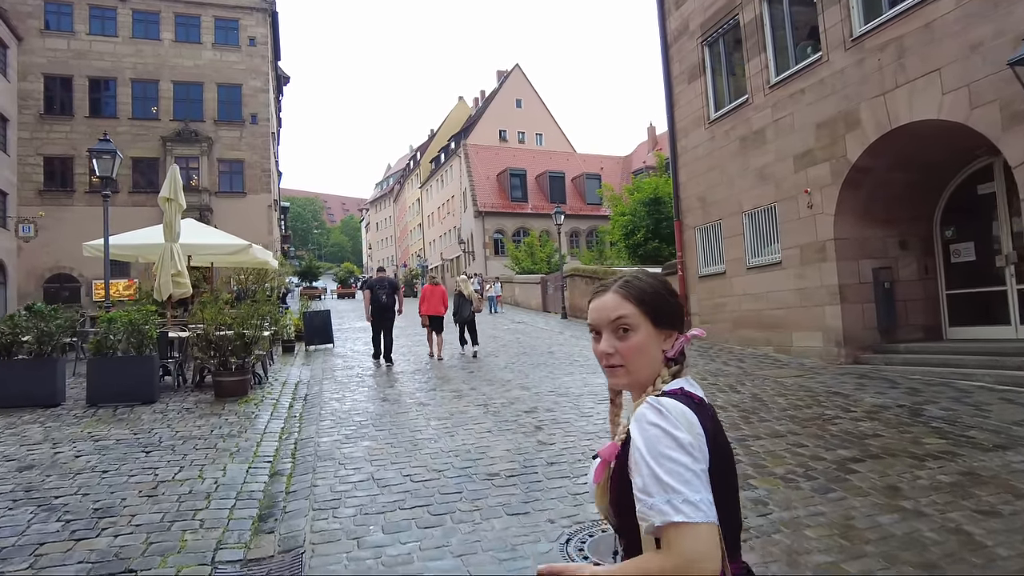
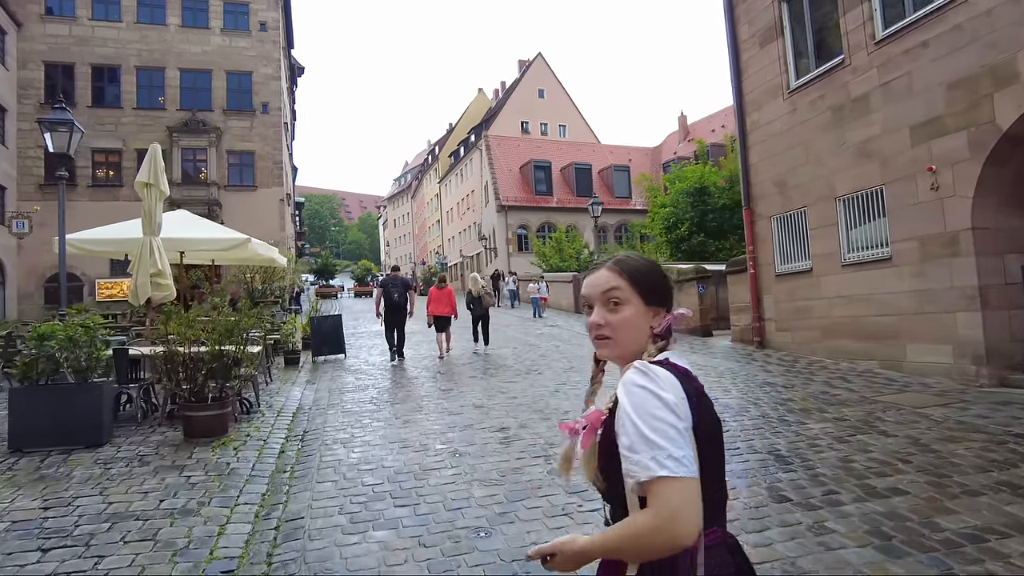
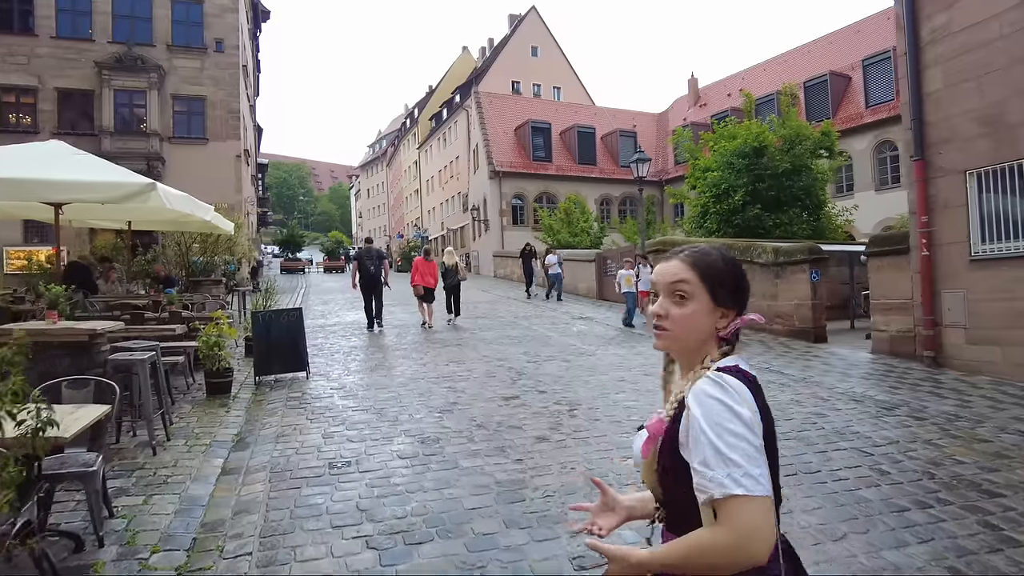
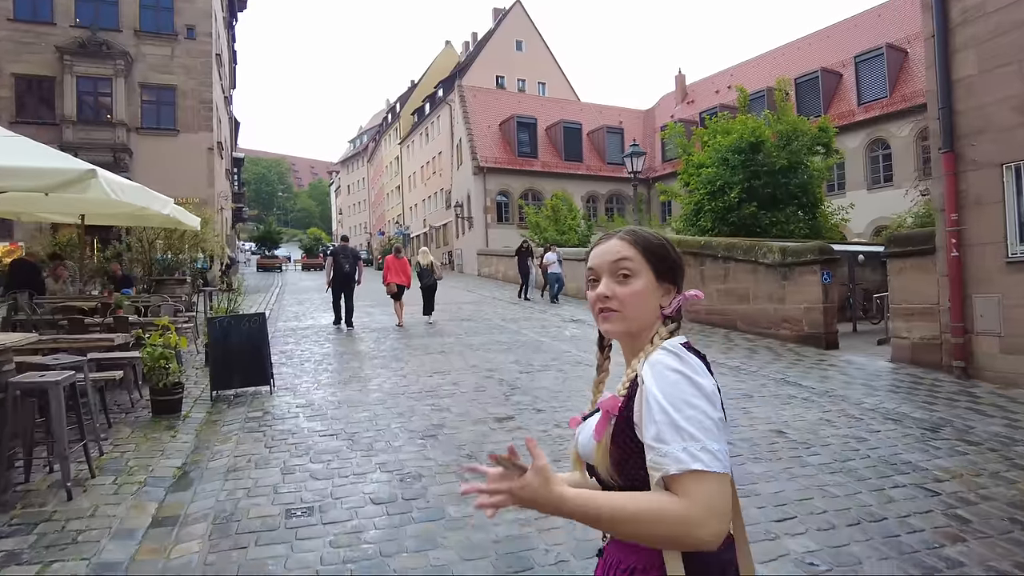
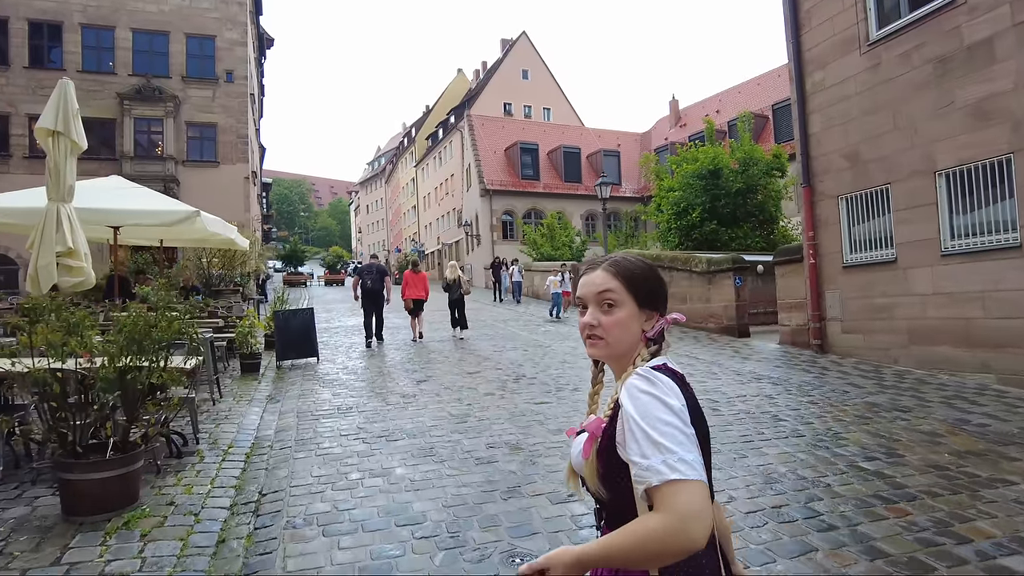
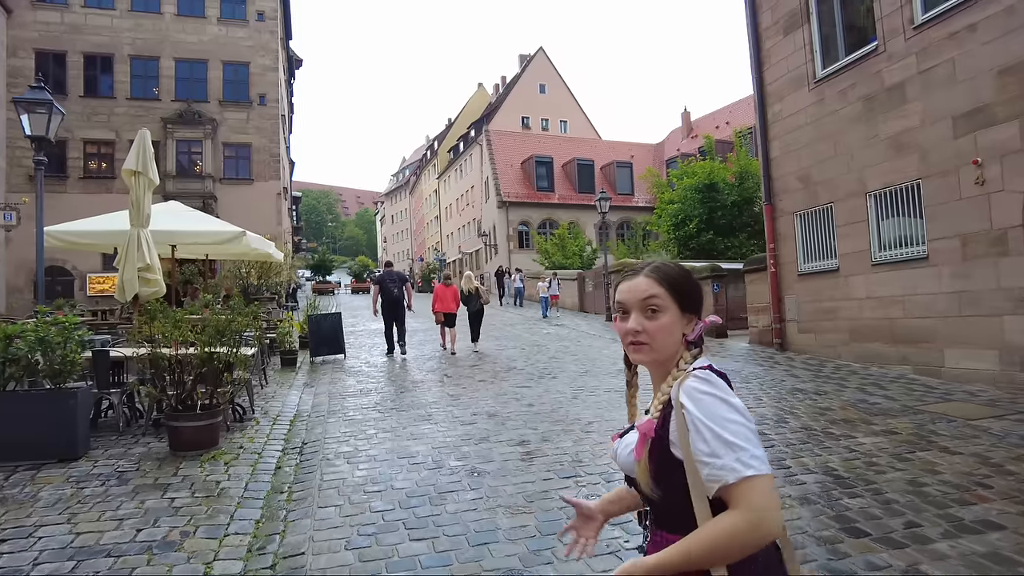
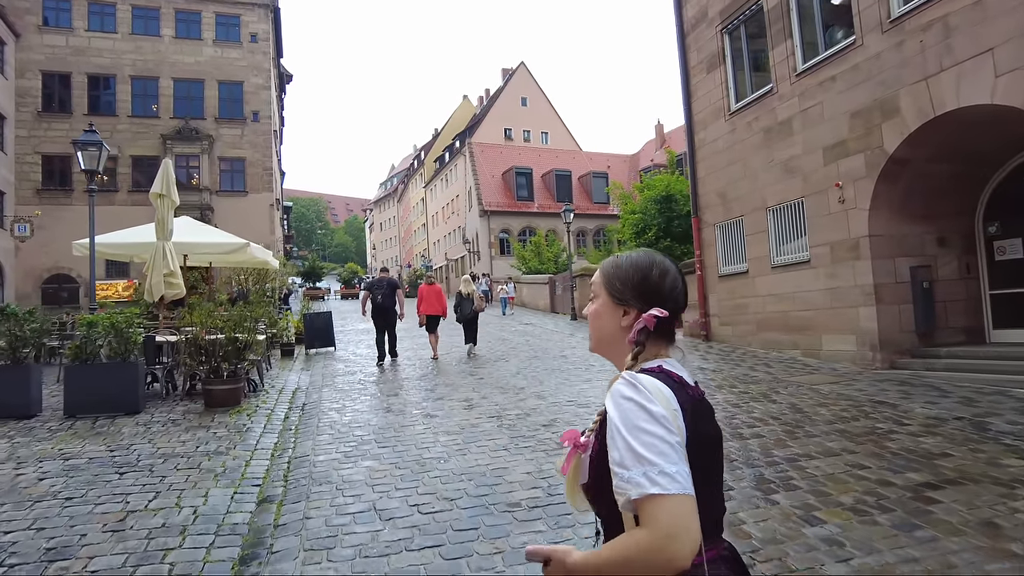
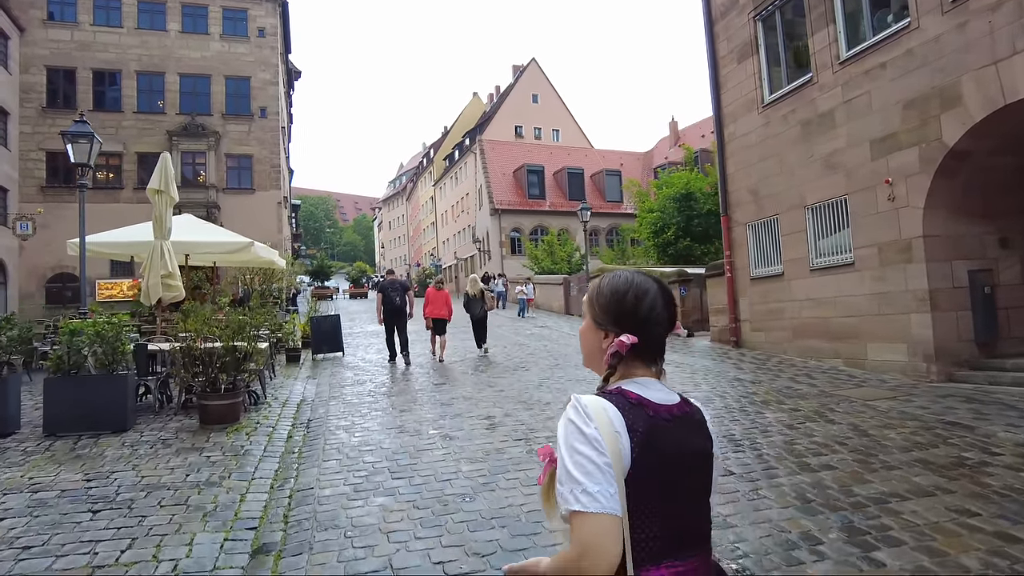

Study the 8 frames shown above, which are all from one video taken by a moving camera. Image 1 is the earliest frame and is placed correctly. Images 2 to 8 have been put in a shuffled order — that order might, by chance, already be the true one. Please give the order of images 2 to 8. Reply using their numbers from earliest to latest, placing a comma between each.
7, 8, 2, 6, 5, 3, 4
